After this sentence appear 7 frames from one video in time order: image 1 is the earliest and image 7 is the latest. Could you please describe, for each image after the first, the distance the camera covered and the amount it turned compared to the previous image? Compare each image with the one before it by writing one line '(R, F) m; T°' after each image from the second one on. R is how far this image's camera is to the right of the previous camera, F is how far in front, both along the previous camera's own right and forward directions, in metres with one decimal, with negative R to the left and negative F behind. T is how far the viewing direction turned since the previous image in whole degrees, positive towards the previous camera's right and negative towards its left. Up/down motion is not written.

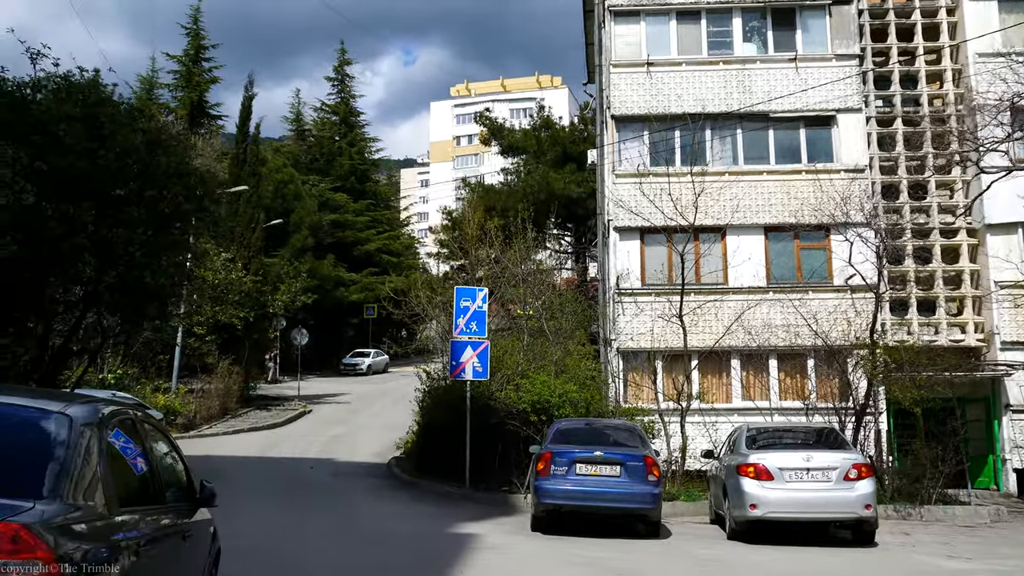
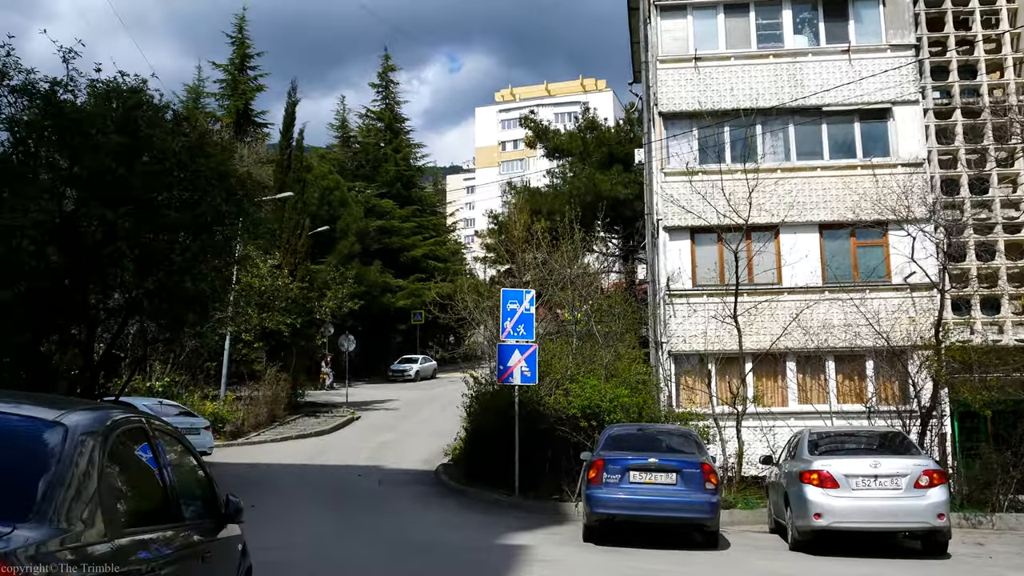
(0.0, +0.4) m; -2°
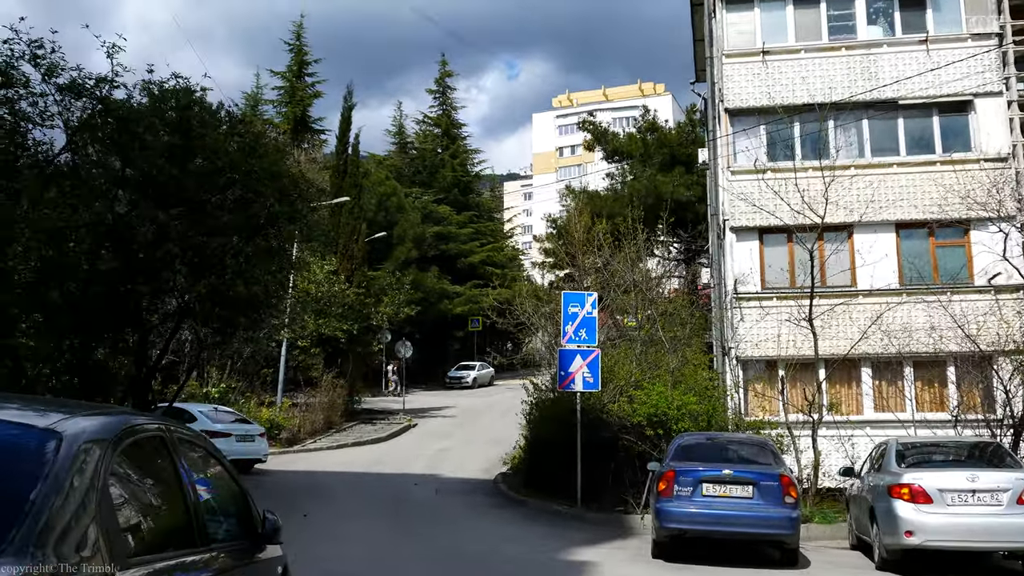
(-0.1, +0.6) m; -3°
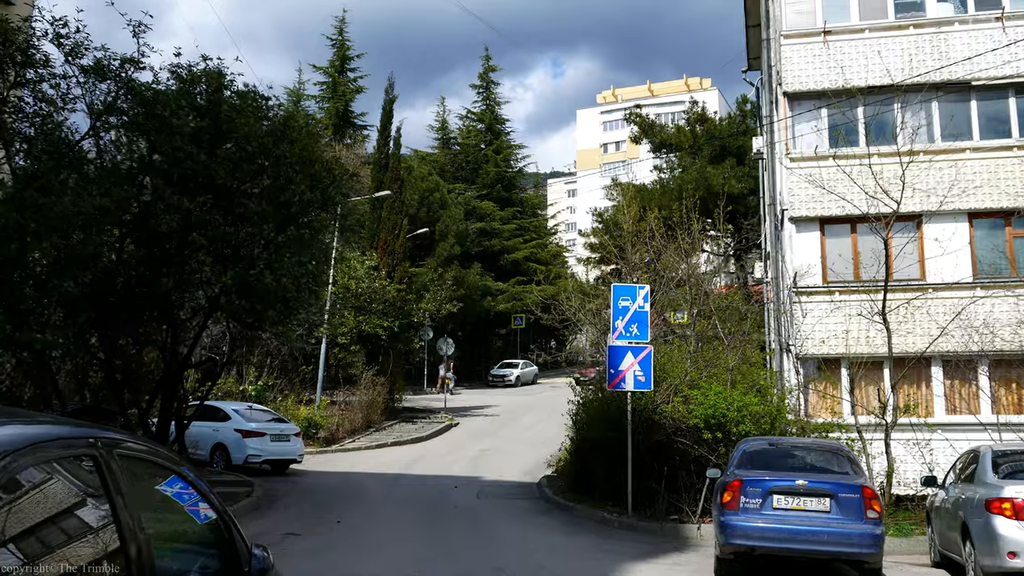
(0.0, +0.9) m; -2°
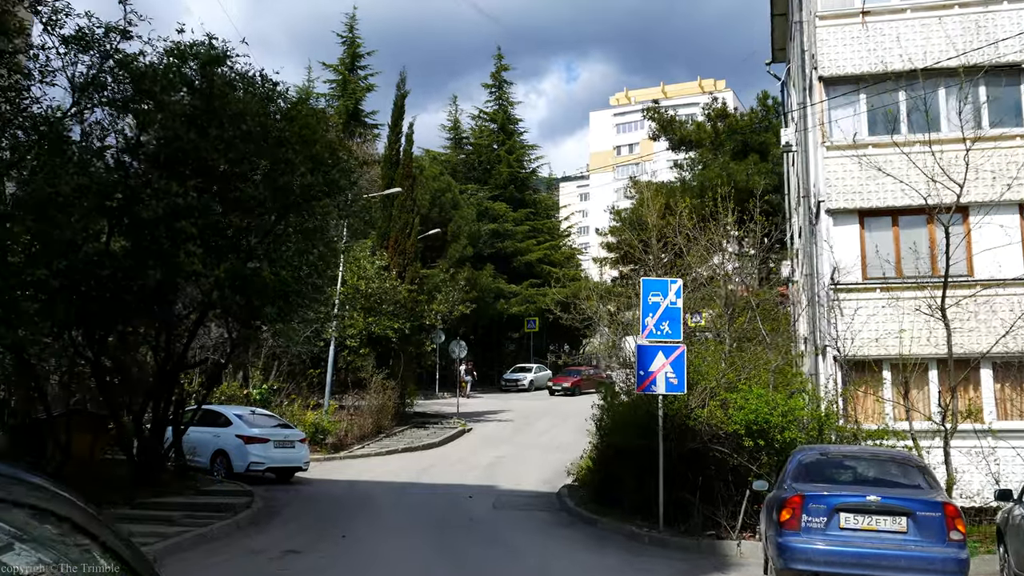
(-0.1, +1.1) m; -1°
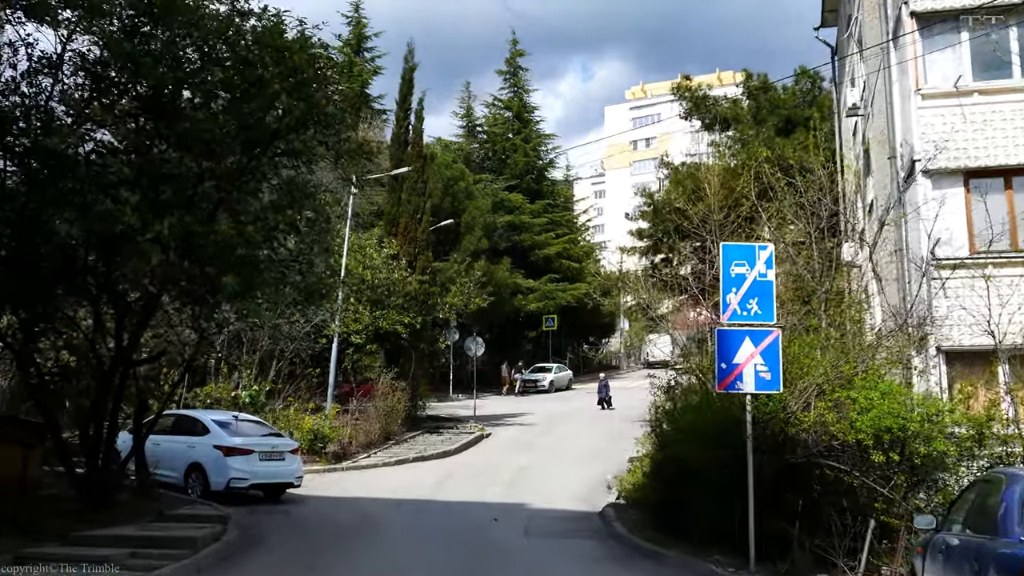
(-0.3, +2.8) m; -1°
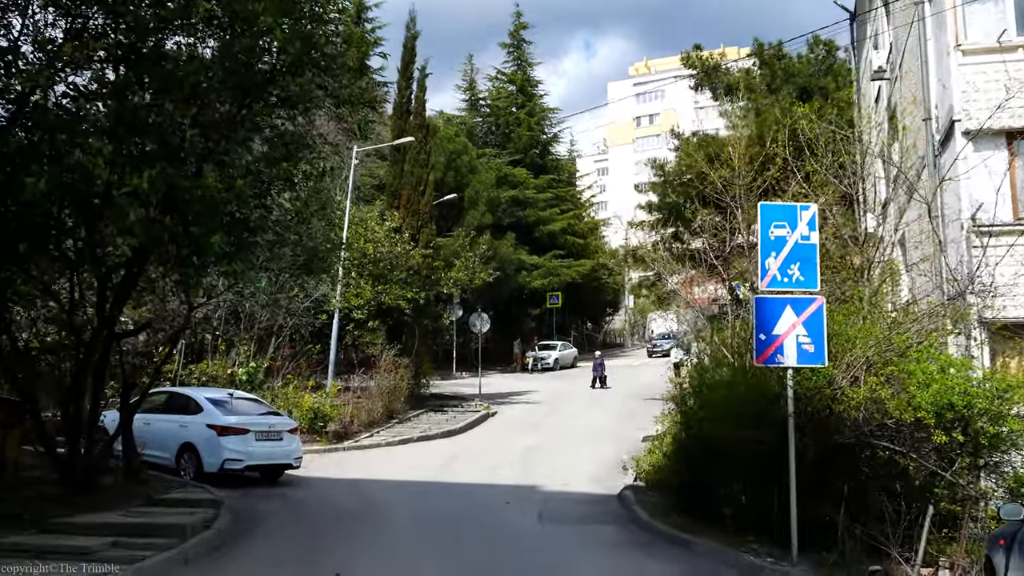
(-0.1, +0.9) m; 0°
